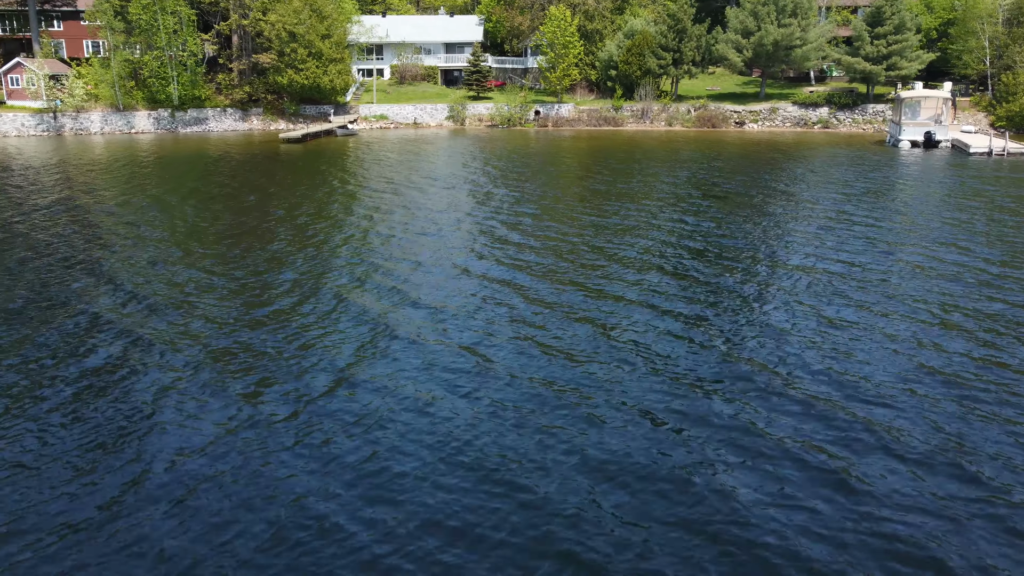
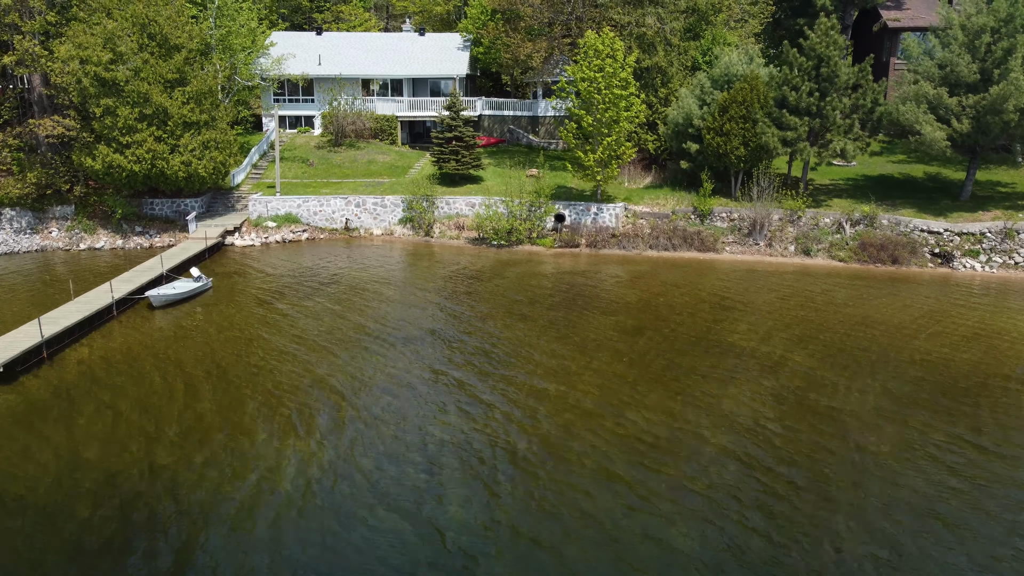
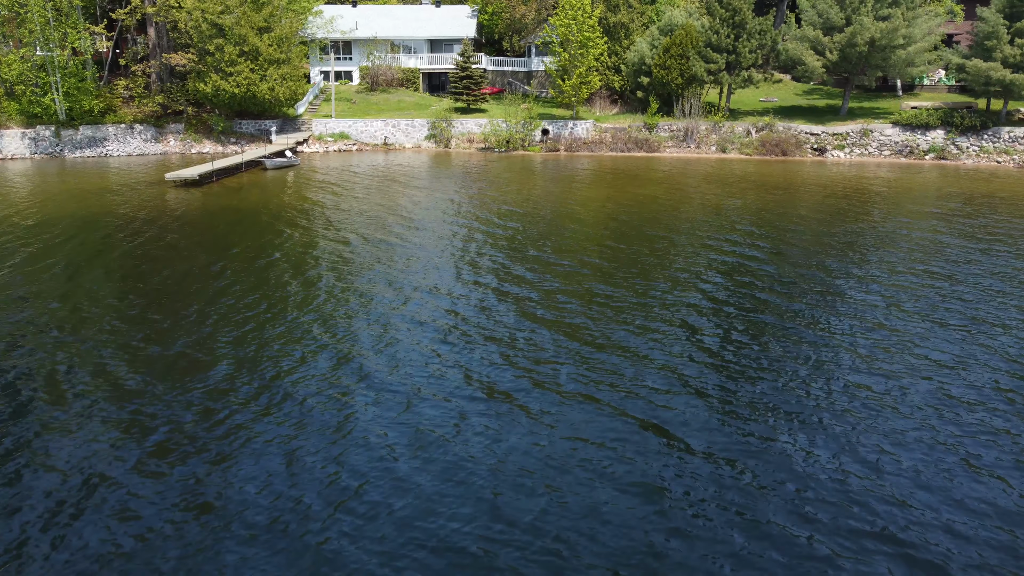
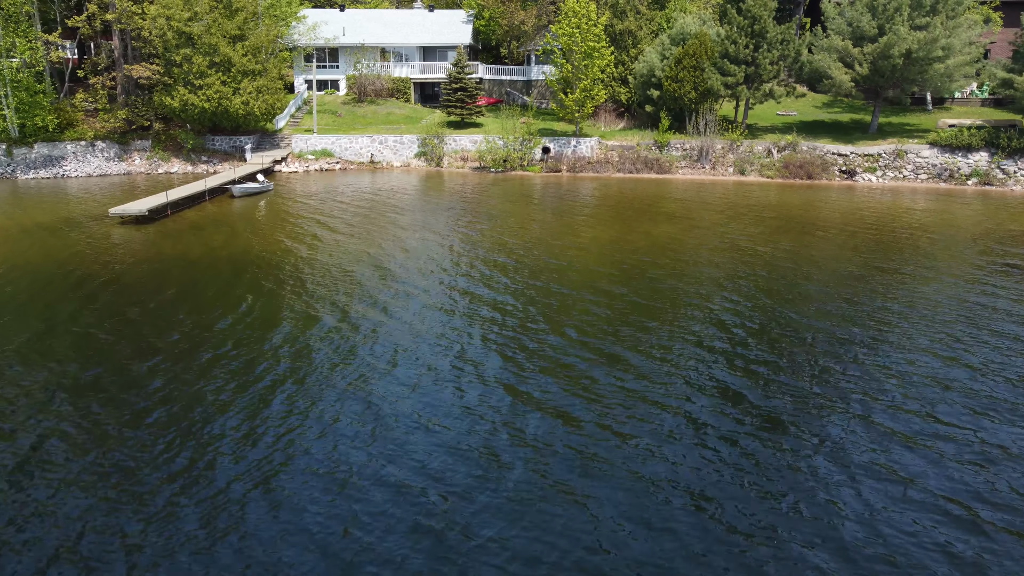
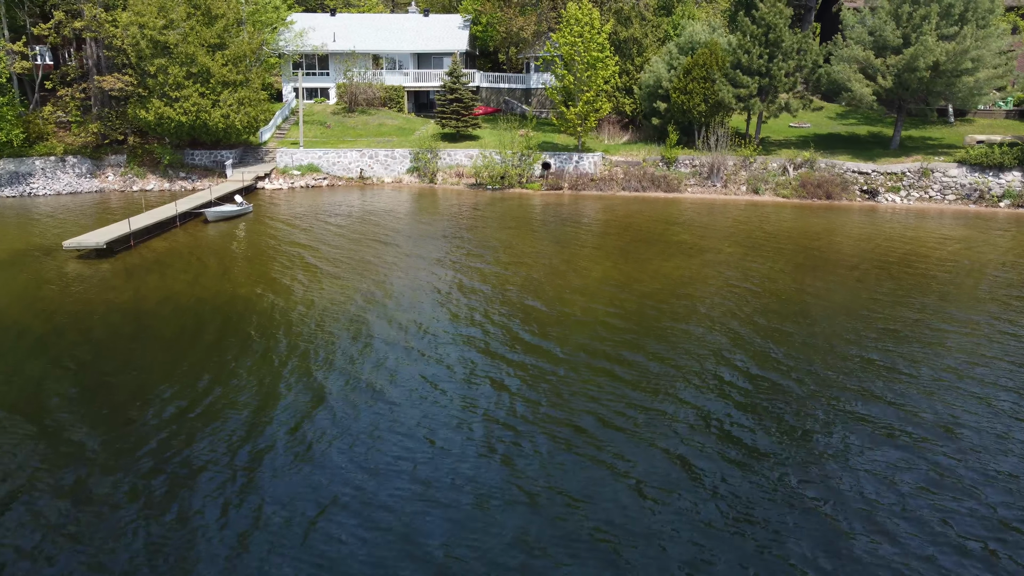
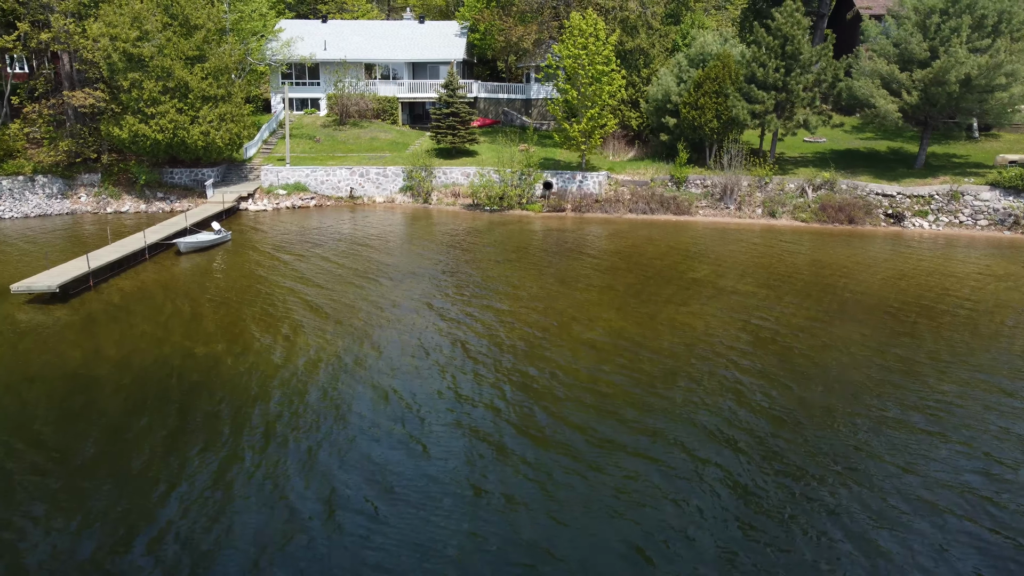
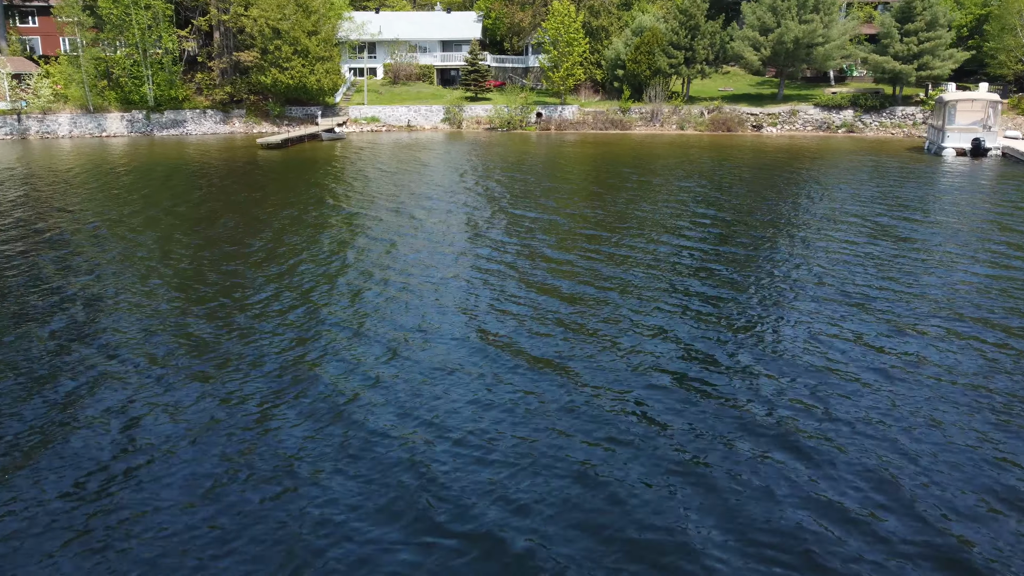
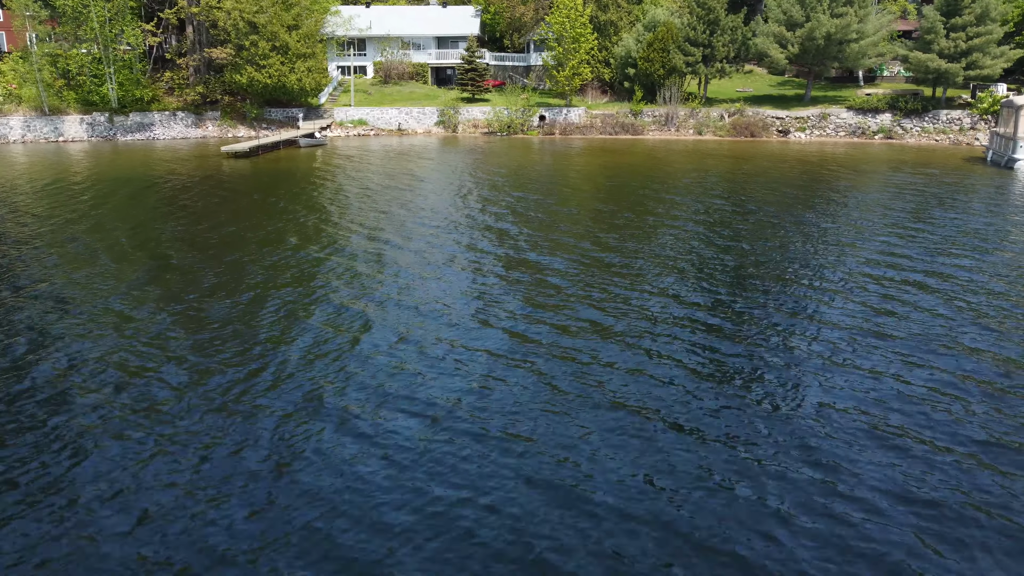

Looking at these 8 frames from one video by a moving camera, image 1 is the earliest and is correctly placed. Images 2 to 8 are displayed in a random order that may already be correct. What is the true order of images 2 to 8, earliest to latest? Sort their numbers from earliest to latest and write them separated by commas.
7, 8, 3, 4, 5, 6, 2
